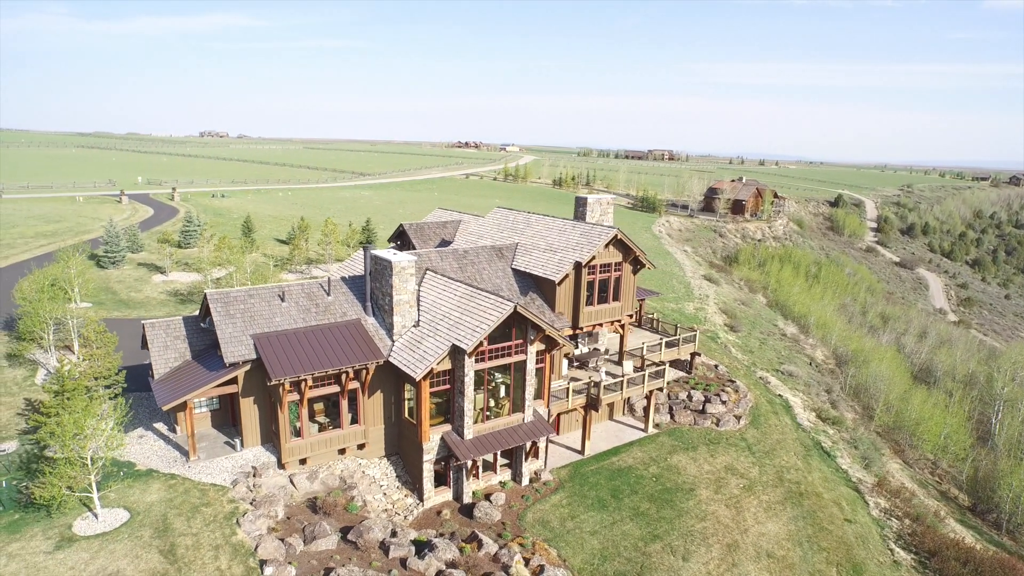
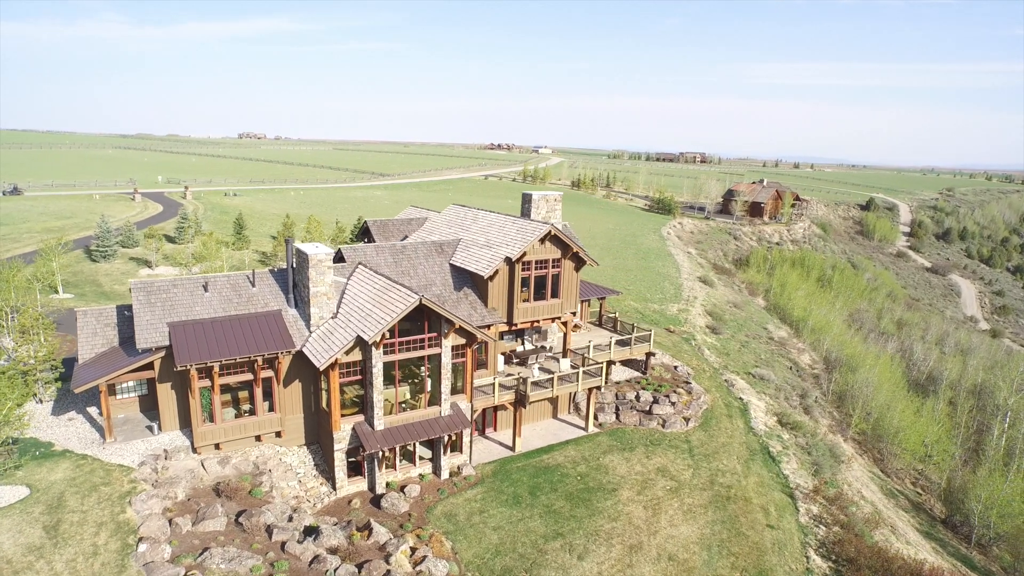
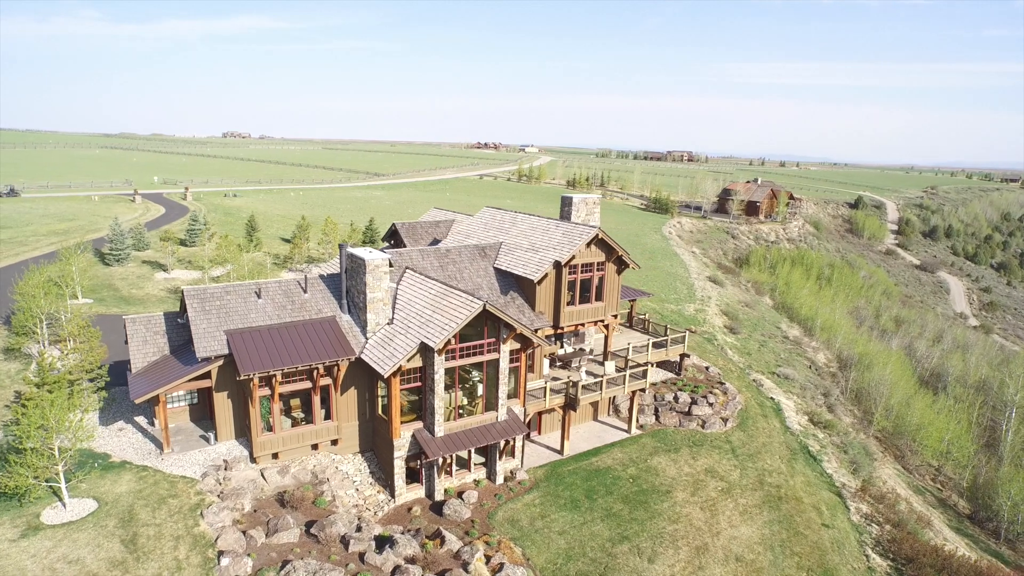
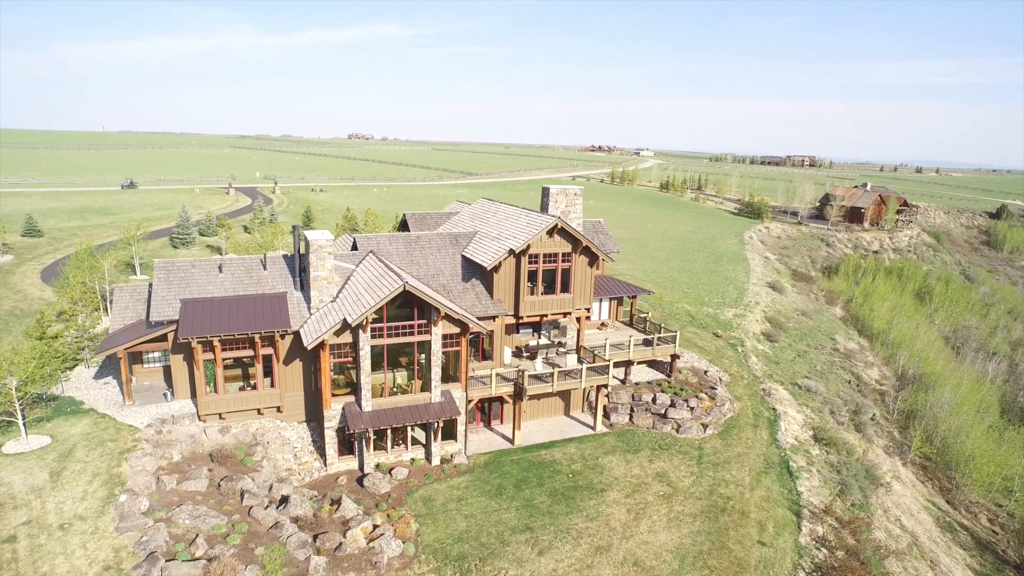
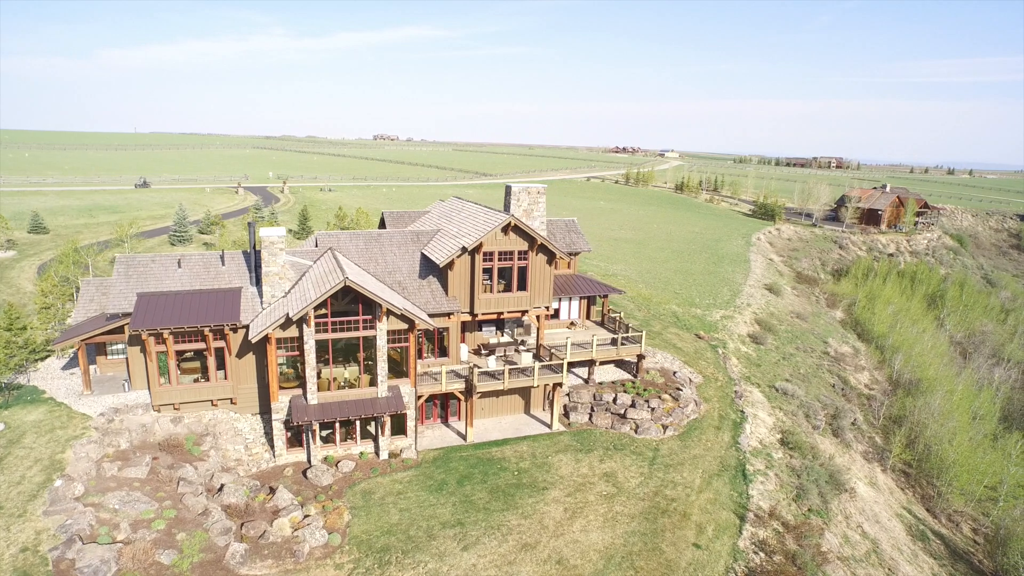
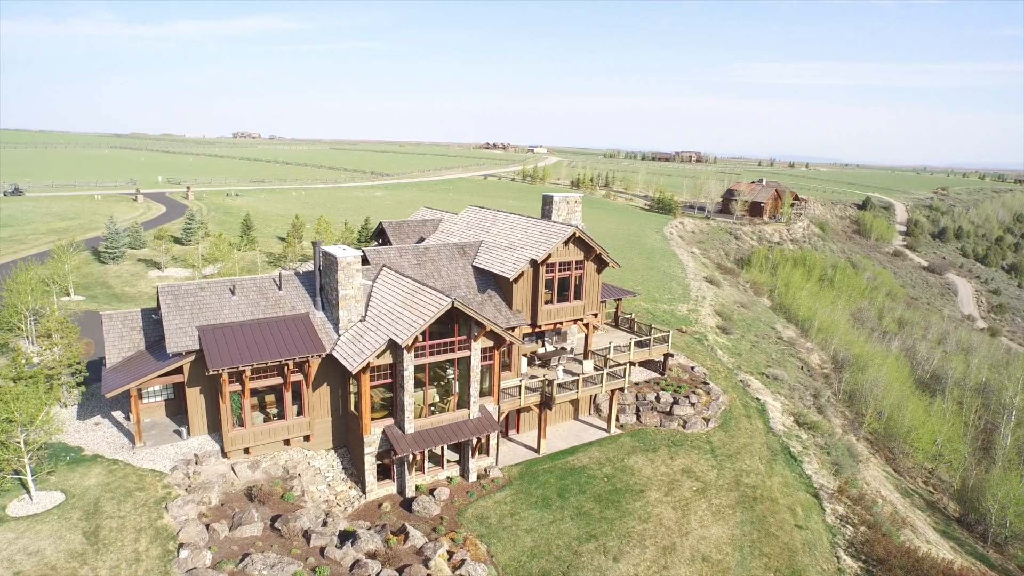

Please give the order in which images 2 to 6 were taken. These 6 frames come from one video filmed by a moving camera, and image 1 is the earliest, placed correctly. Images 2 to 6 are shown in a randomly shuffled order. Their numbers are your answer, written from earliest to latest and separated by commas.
3, 6, 2, 4, 5
